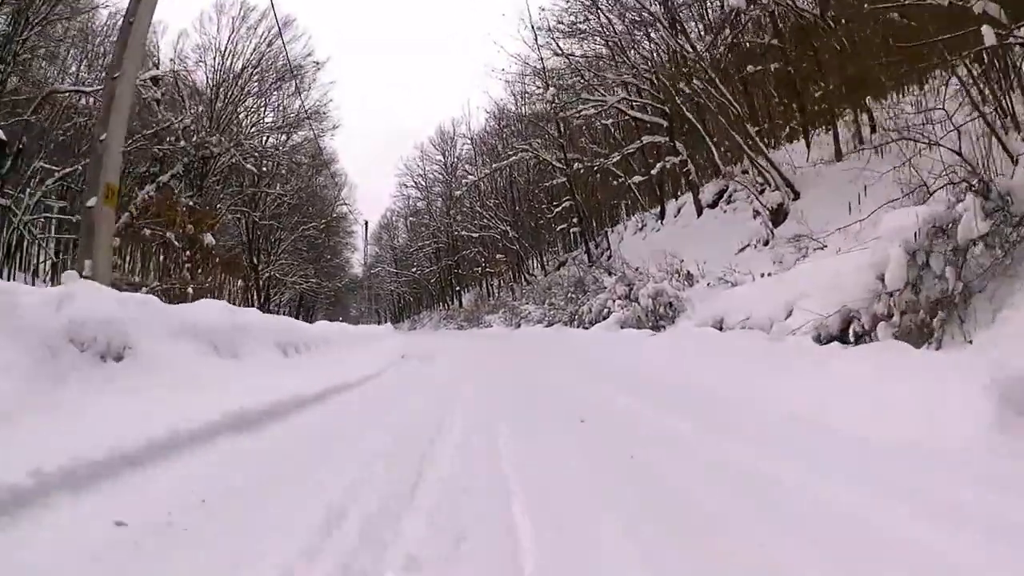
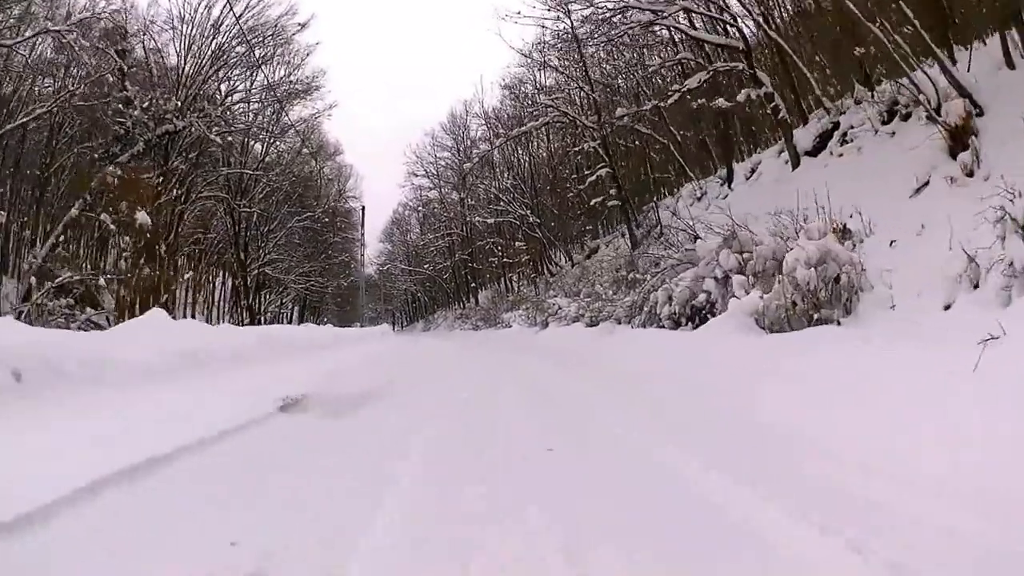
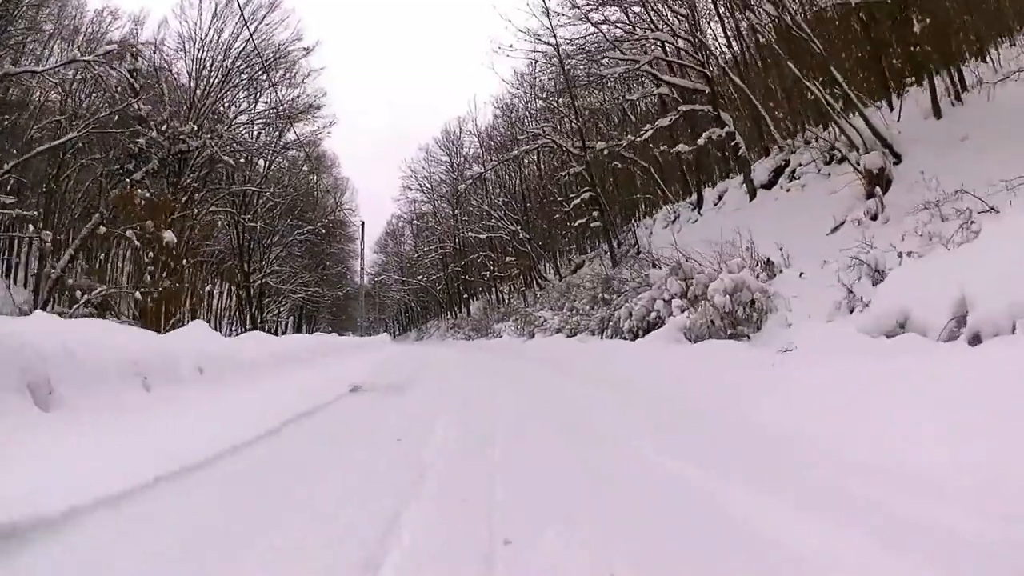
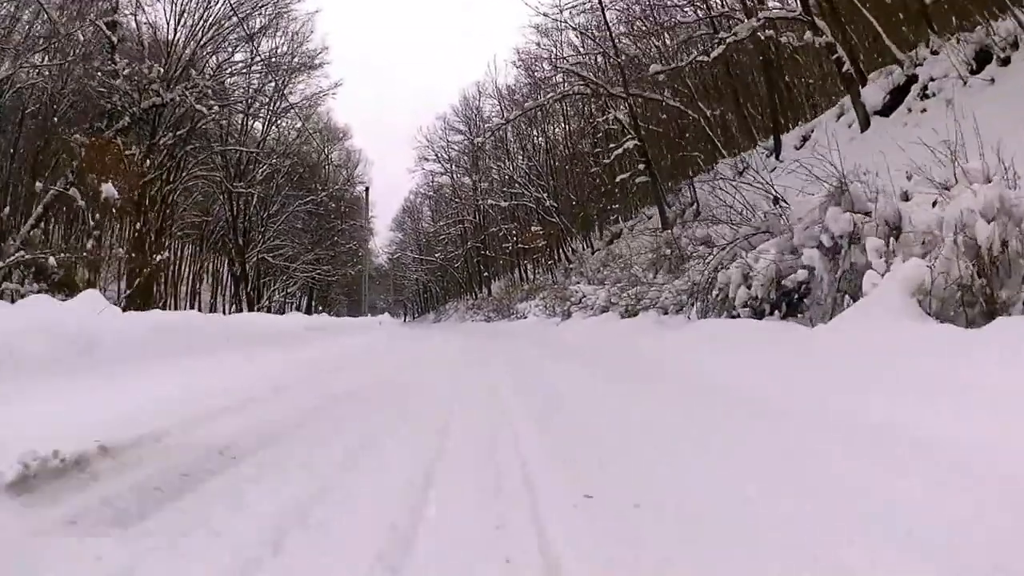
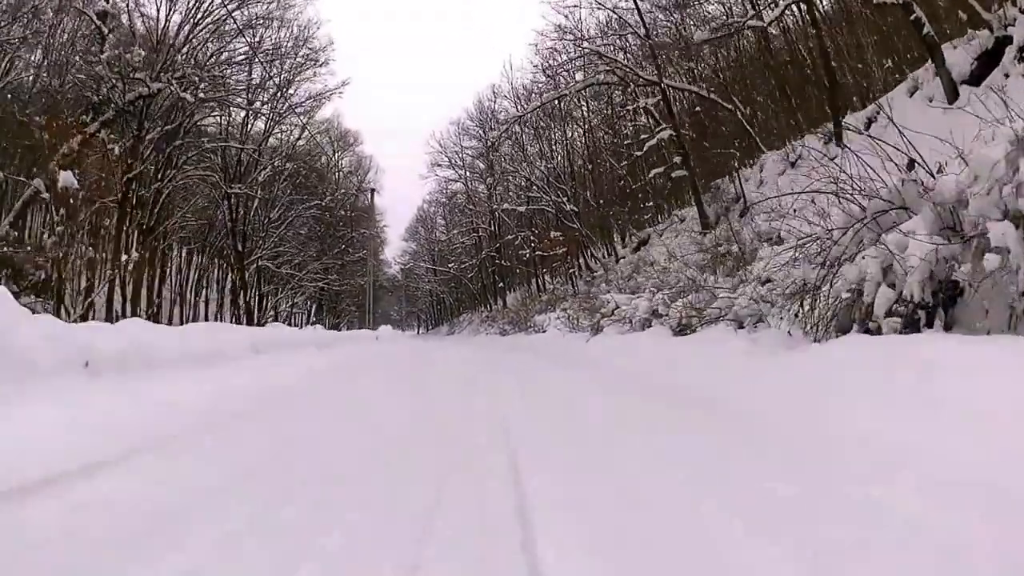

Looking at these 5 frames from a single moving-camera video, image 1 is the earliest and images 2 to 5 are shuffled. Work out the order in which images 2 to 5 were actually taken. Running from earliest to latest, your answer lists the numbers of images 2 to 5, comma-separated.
3, 2, 4, 5
